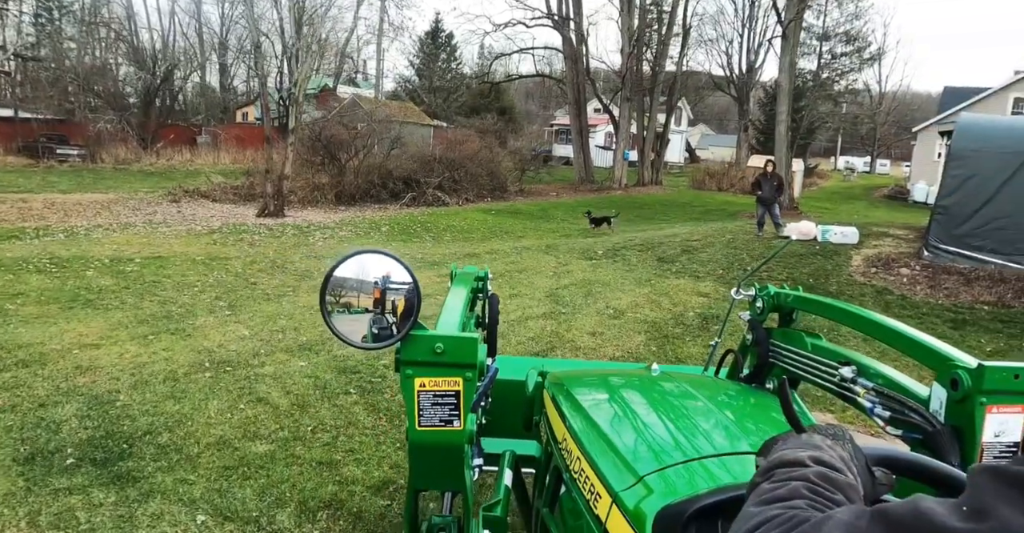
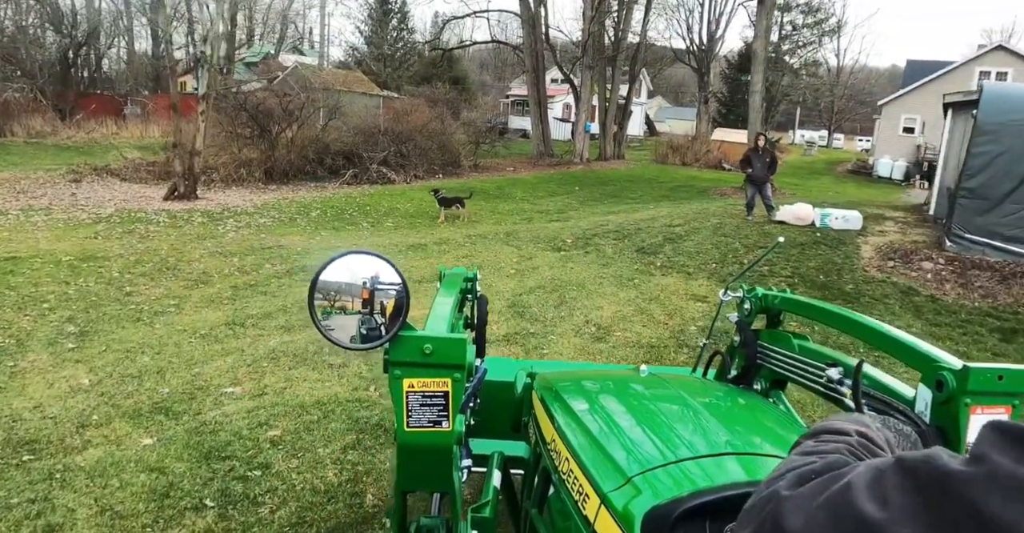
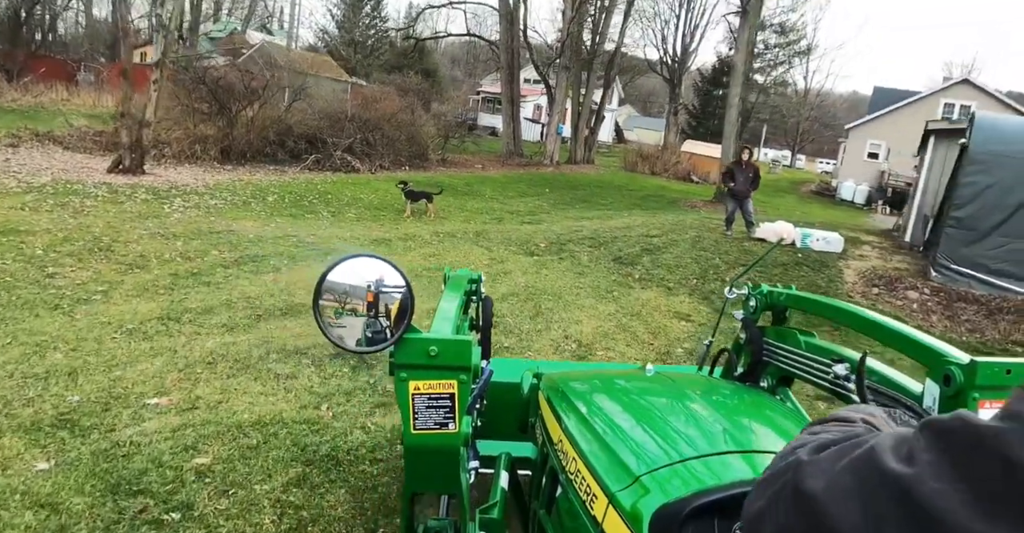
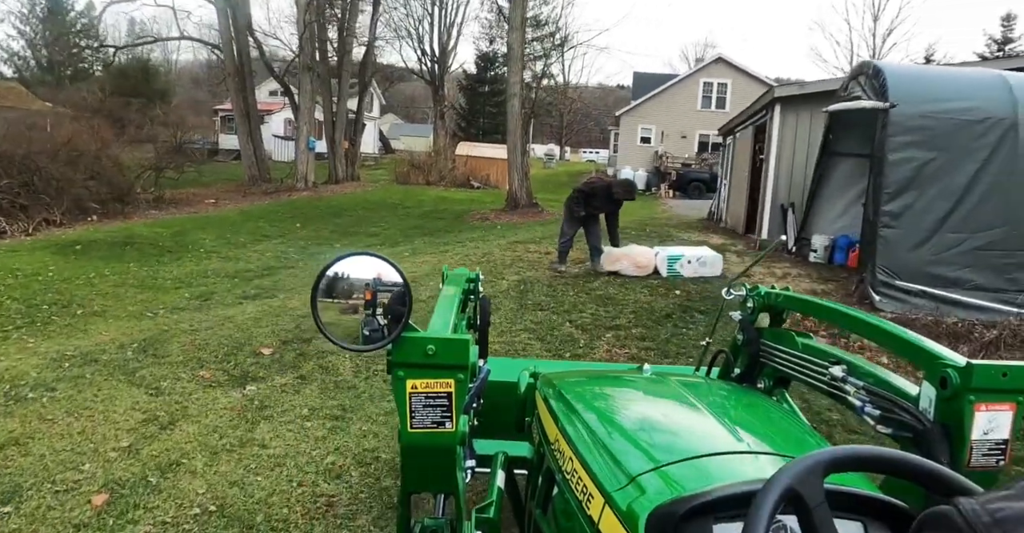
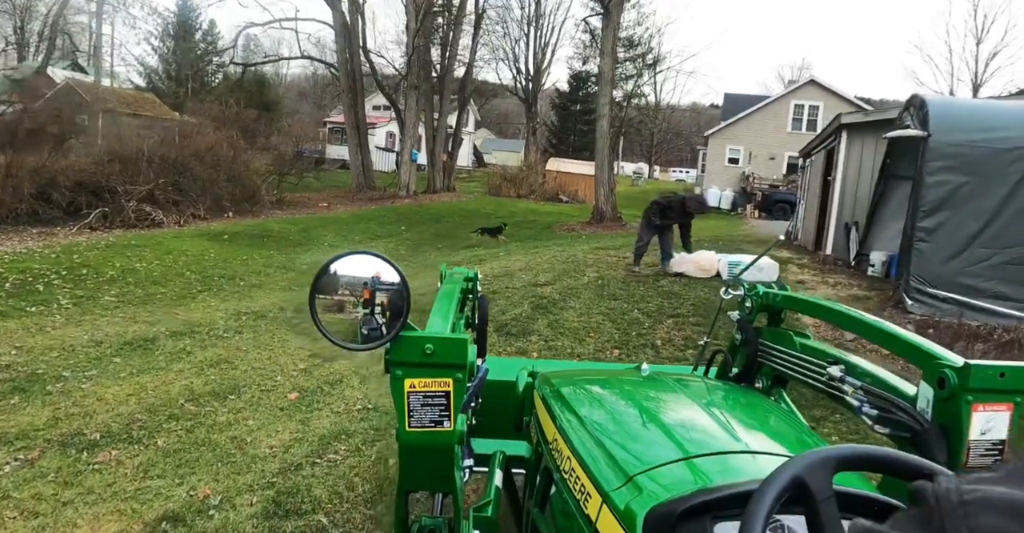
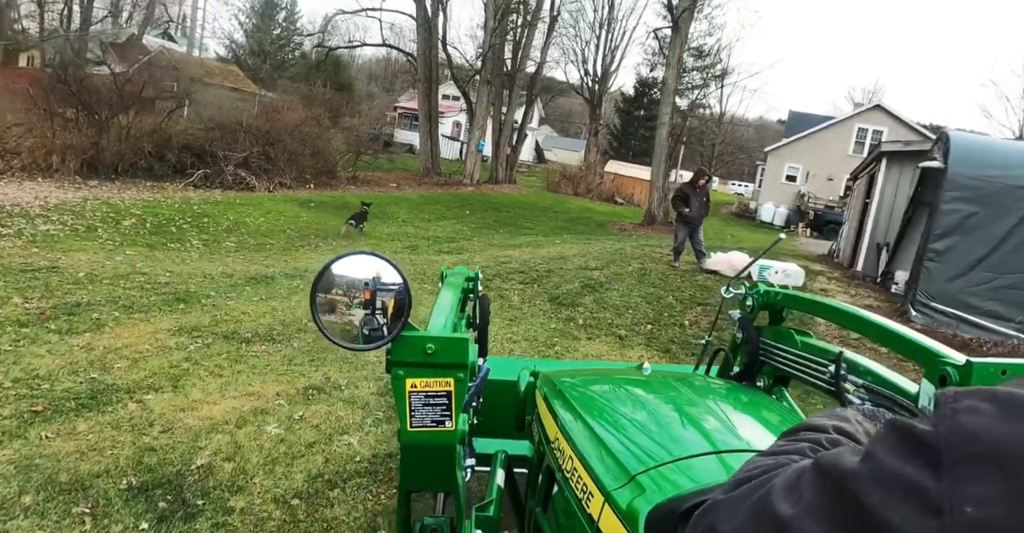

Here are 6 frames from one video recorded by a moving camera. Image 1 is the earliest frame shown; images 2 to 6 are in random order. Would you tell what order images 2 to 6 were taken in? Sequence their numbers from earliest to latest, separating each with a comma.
2, 3, 6, 5, 4
